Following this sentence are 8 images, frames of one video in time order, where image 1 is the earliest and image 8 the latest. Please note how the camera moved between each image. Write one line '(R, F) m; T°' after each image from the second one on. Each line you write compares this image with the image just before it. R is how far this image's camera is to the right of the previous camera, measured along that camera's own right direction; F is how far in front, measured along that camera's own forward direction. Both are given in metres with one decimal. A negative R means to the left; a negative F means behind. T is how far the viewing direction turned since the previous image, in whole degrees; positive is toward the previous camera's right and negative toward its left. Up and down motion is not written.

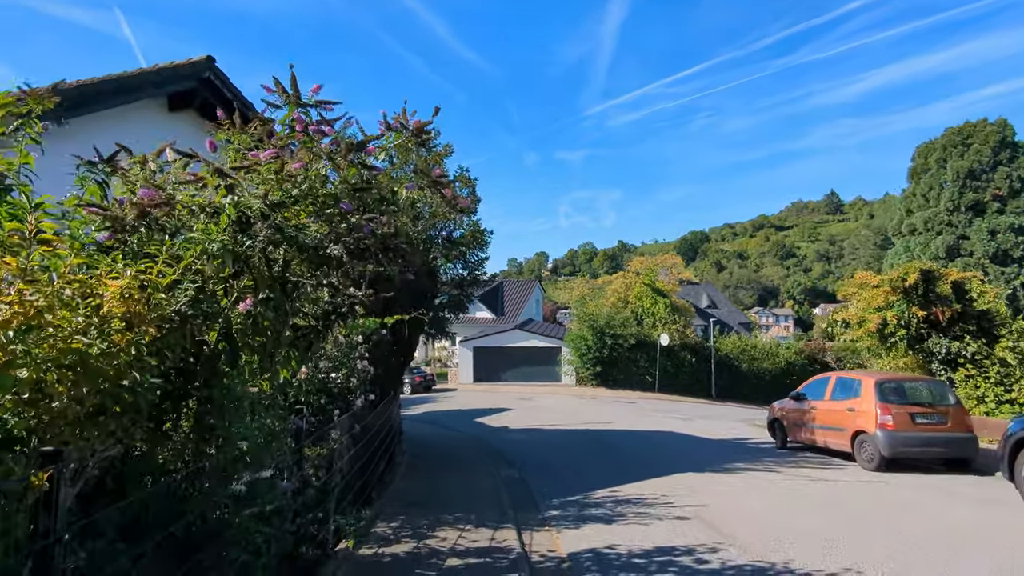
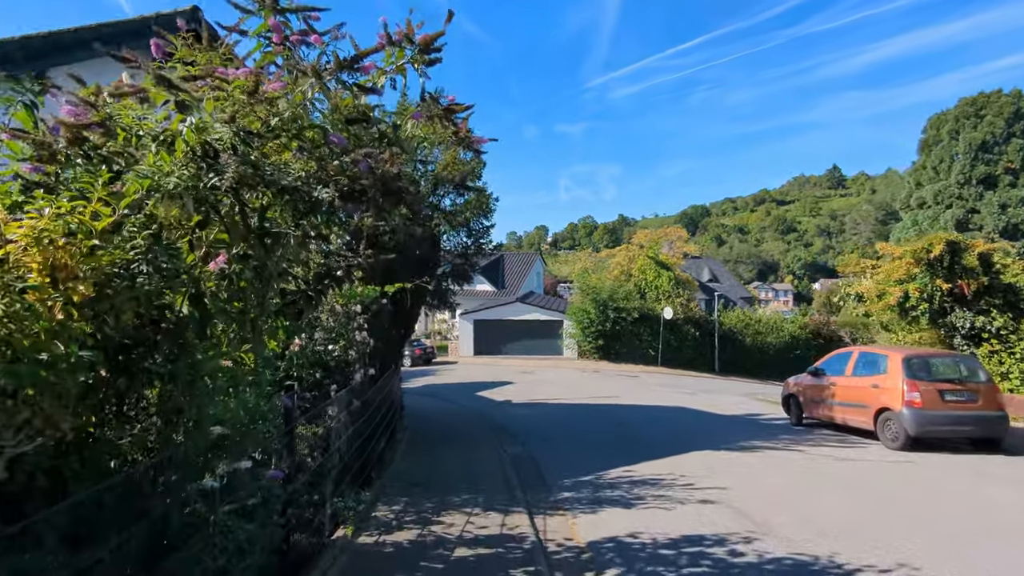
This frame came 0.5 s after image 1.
(-0.1, +0.6) m; 0°
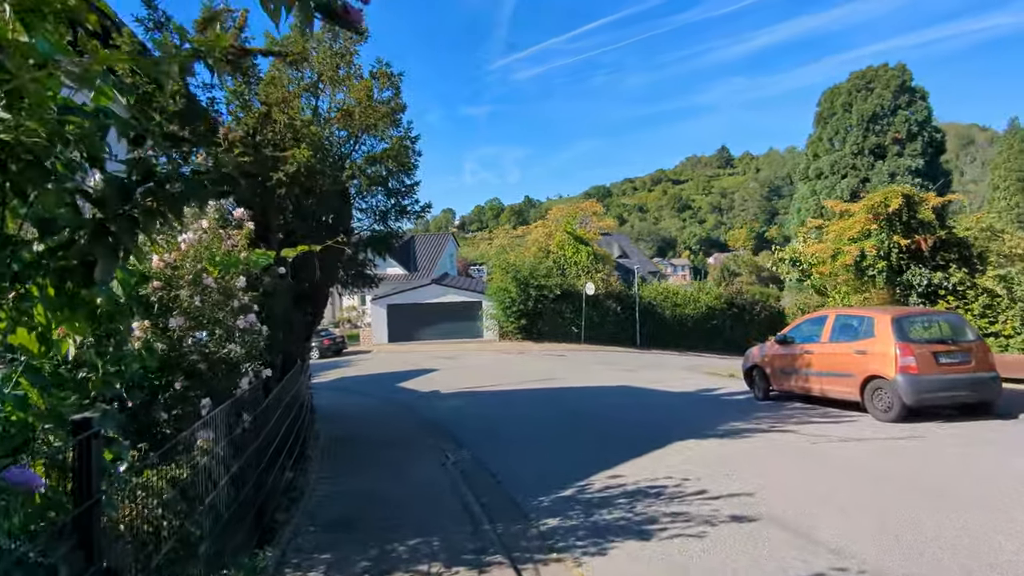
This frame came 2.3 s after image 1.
(-0.4, +2.1) m; +8°
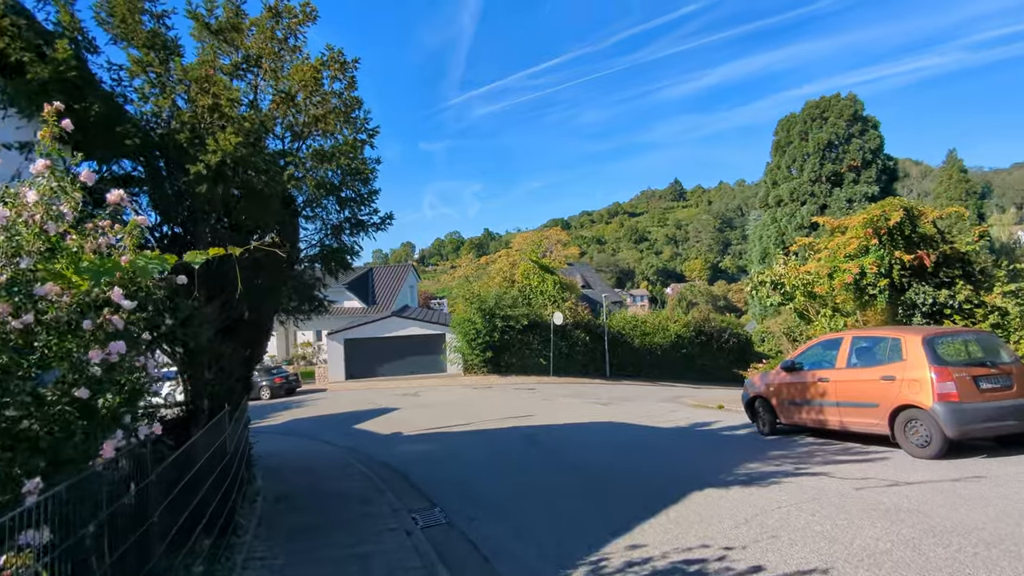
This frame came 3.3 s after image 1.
(-0.2, +1.5) m; +4°
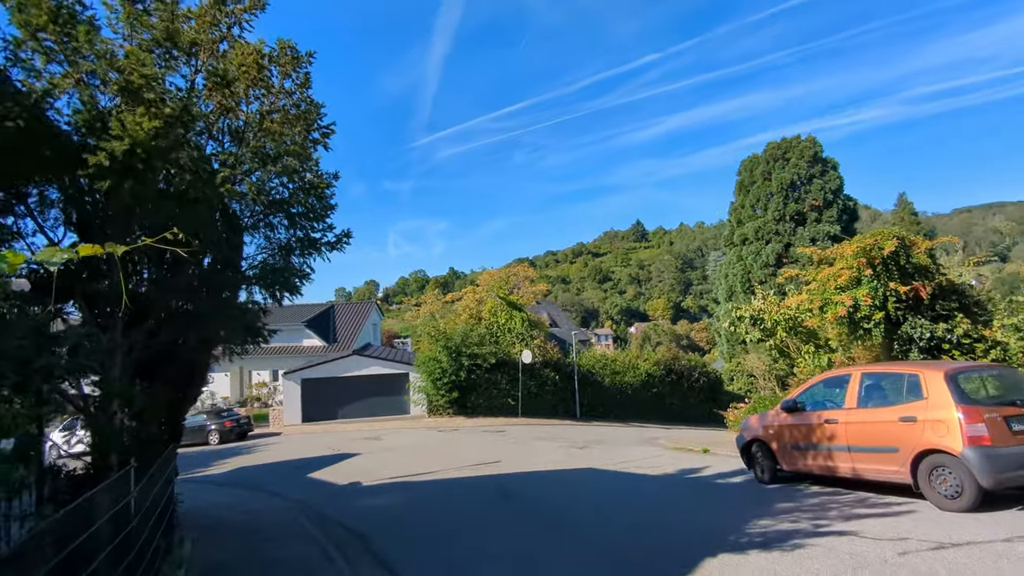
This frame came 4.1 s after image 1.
(-0.1, +1.1) m; +3°
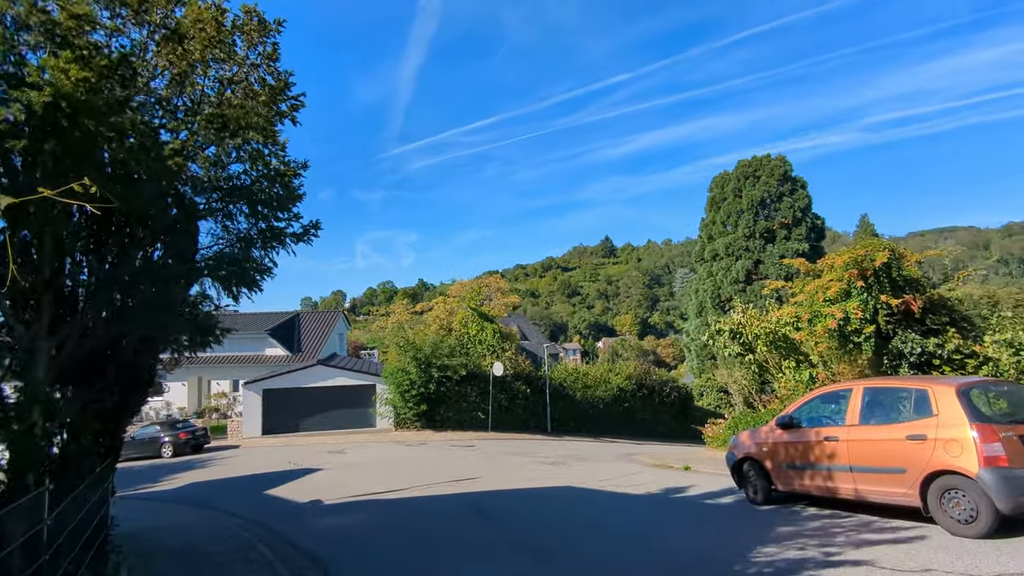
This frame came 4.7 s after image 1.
(-0.2, +0.7) m; +3°
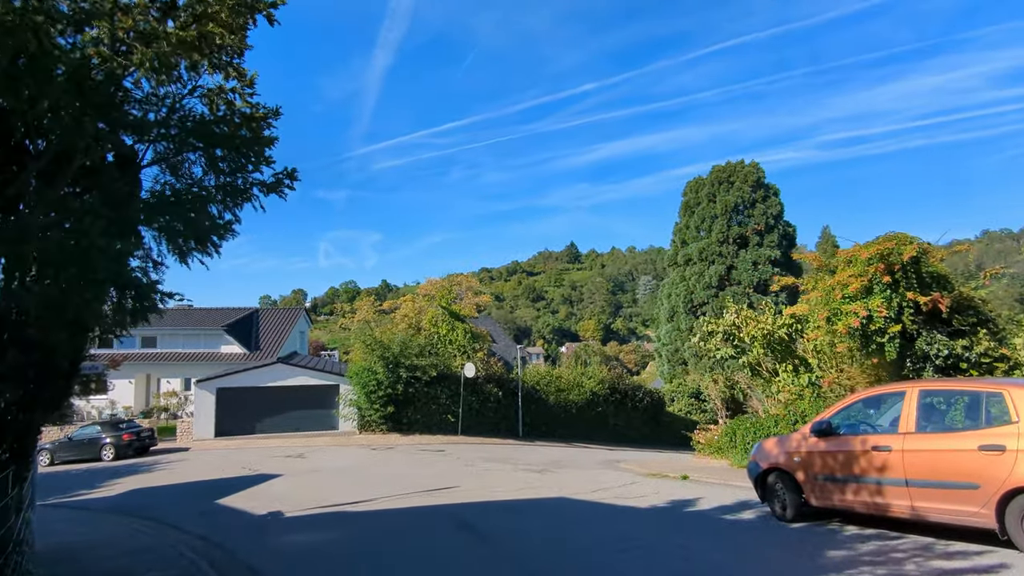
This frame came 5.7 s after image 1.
(-0.5, +1.3) m; +3°
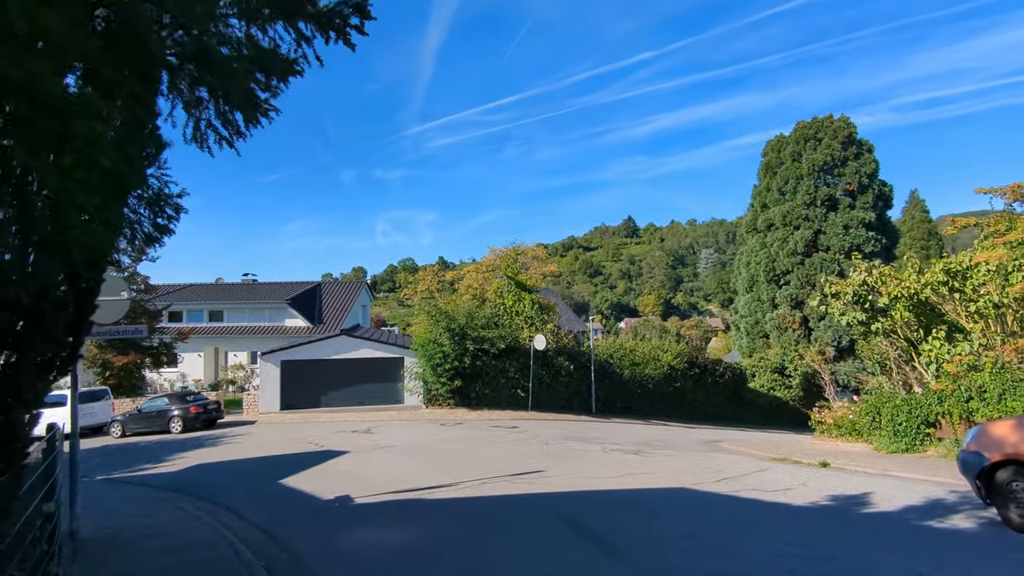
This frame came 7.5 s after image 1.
(-0.8, +2.0) m; -5°
